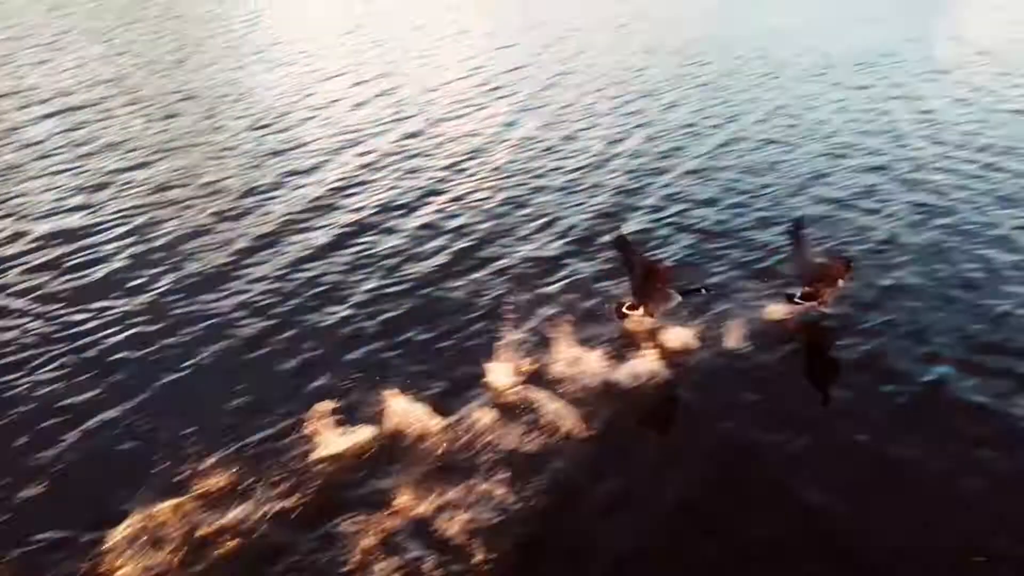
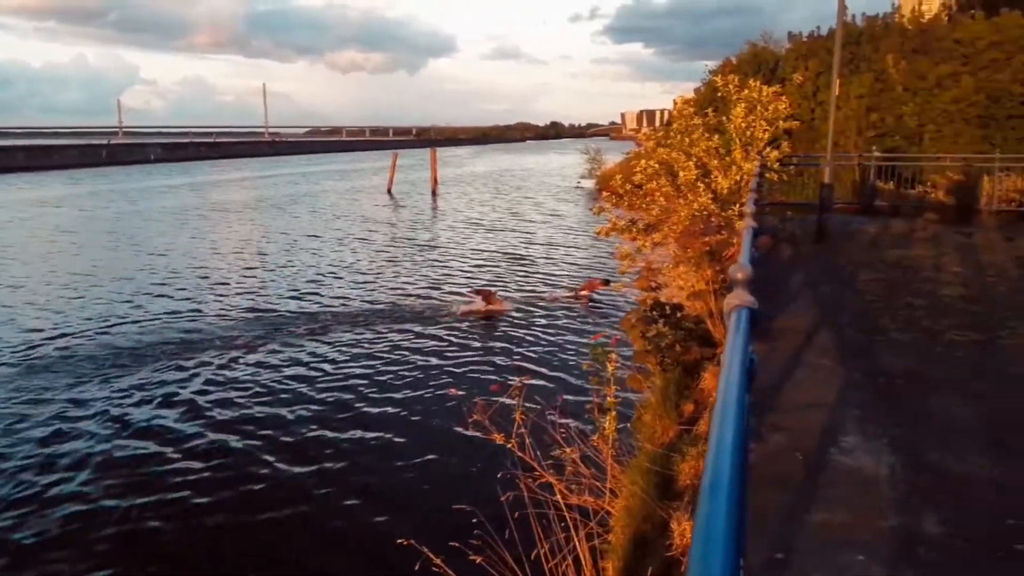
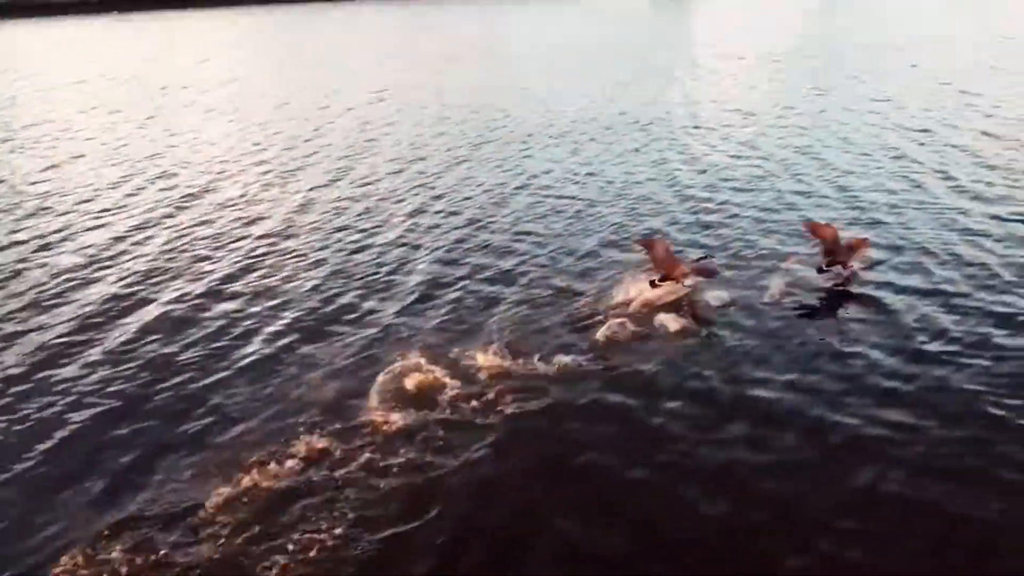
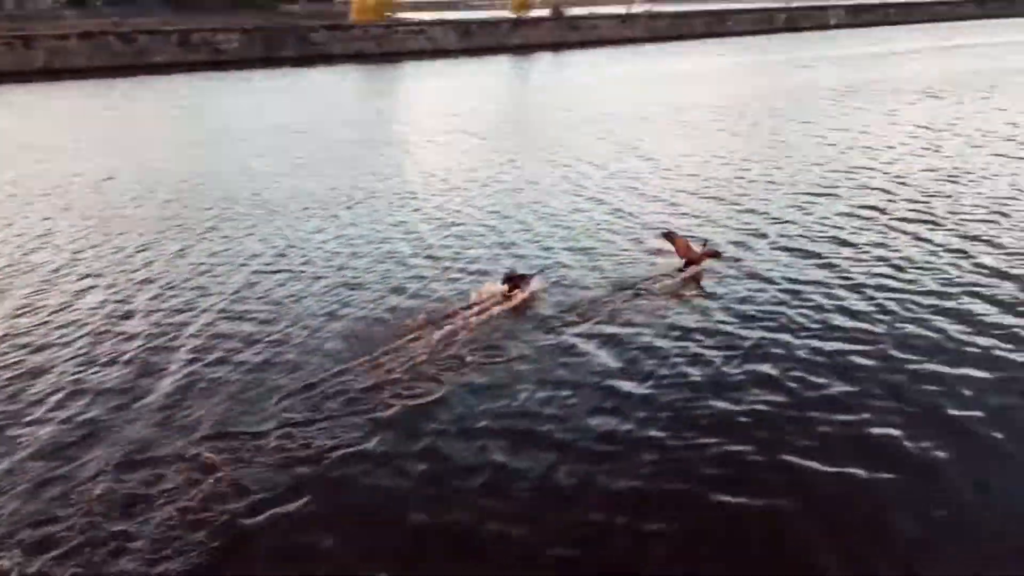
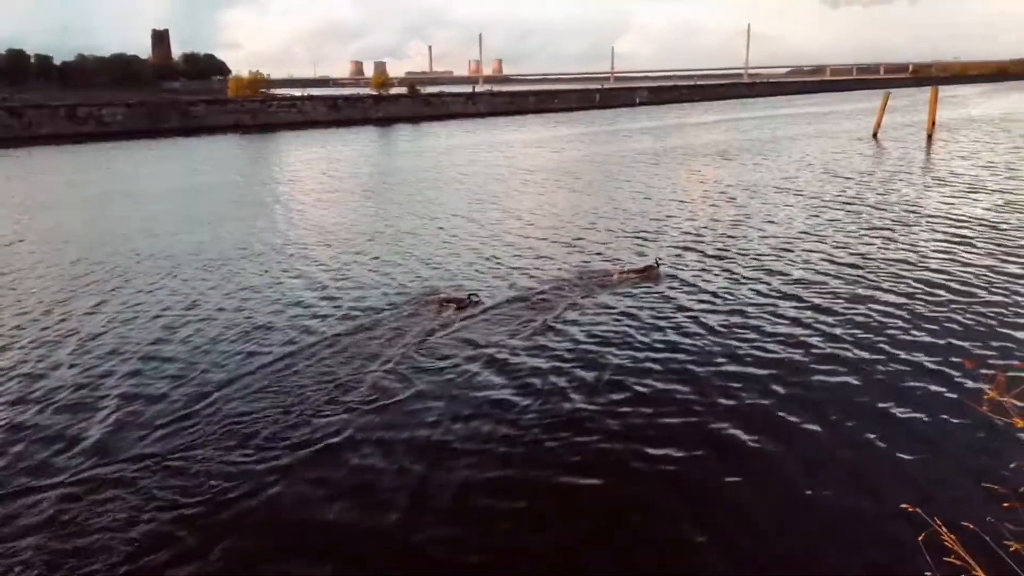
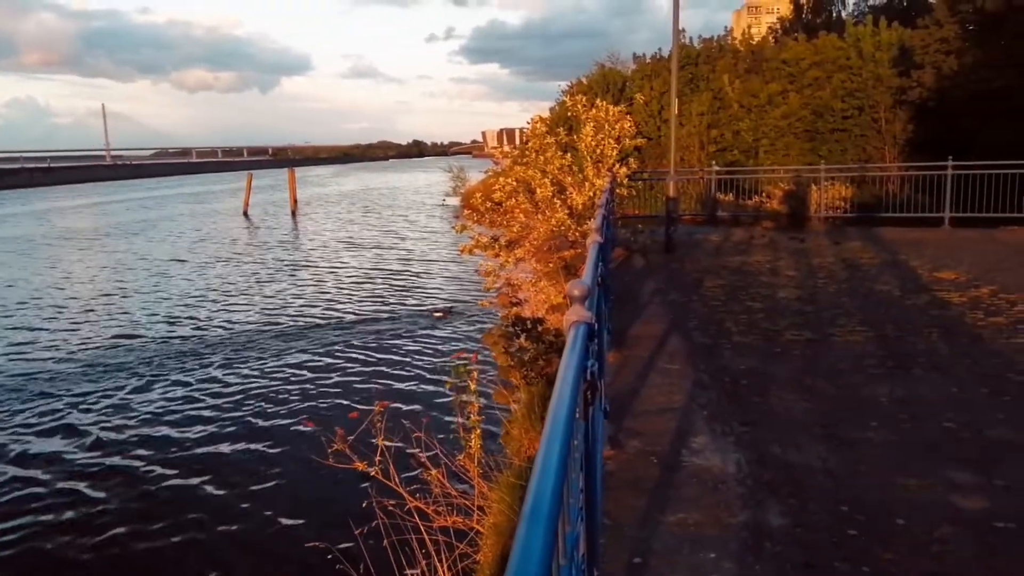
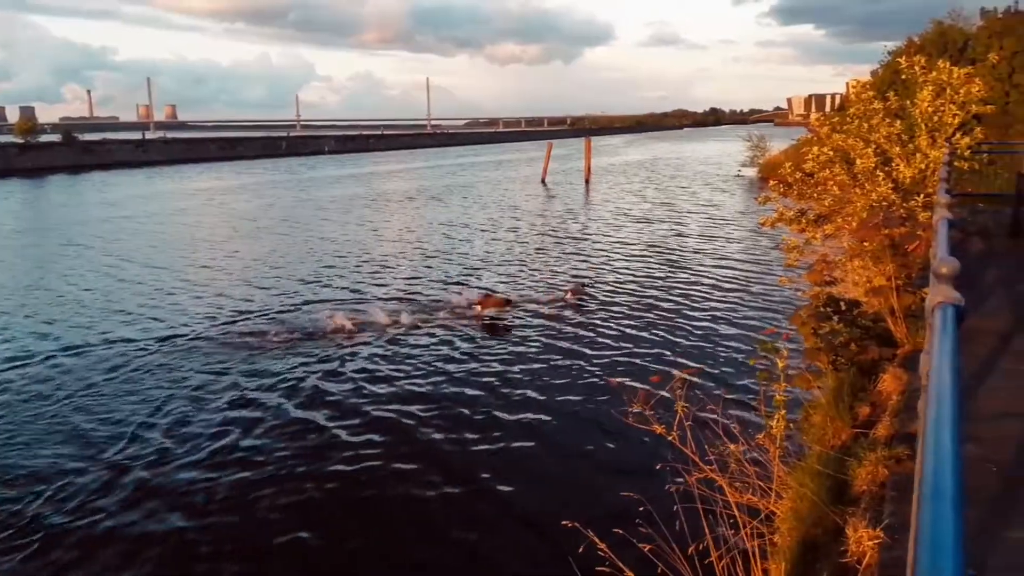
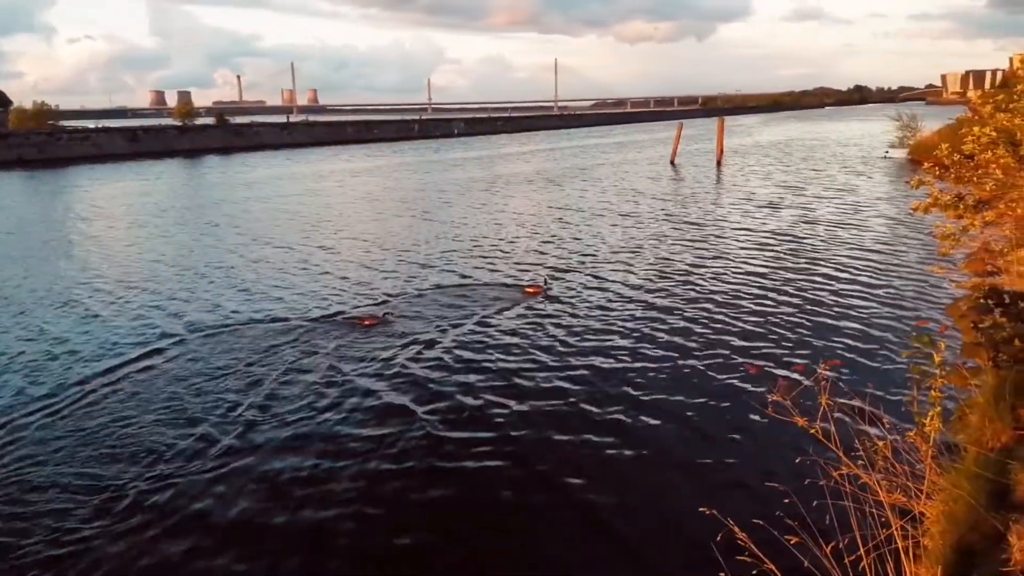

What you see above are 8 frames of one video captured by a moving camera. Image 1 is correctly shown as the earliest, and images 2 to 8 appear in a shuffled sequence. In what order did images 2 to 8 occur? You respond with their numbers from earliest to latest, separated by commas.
3, 4, 5, 8, 7, 2, 6
